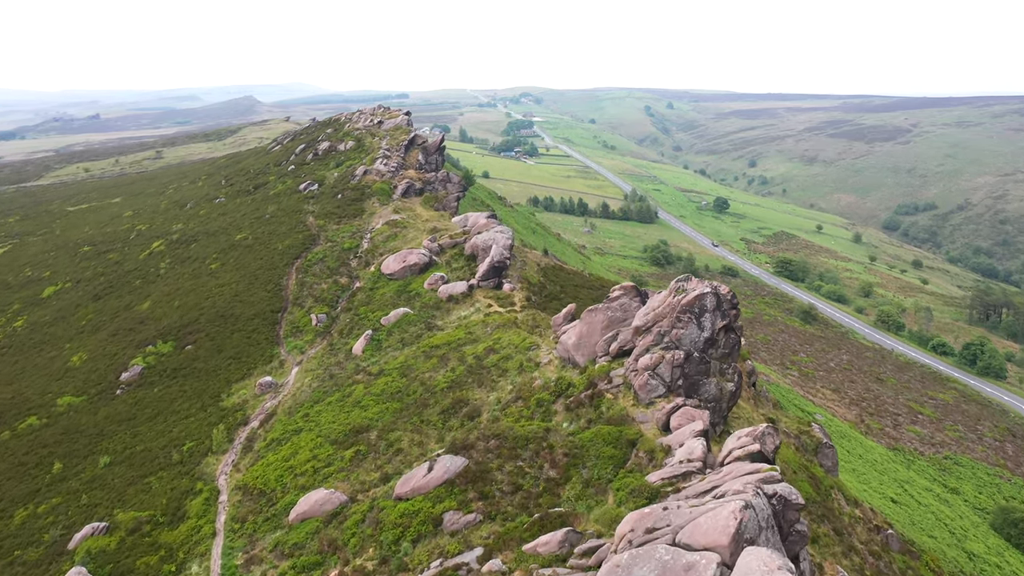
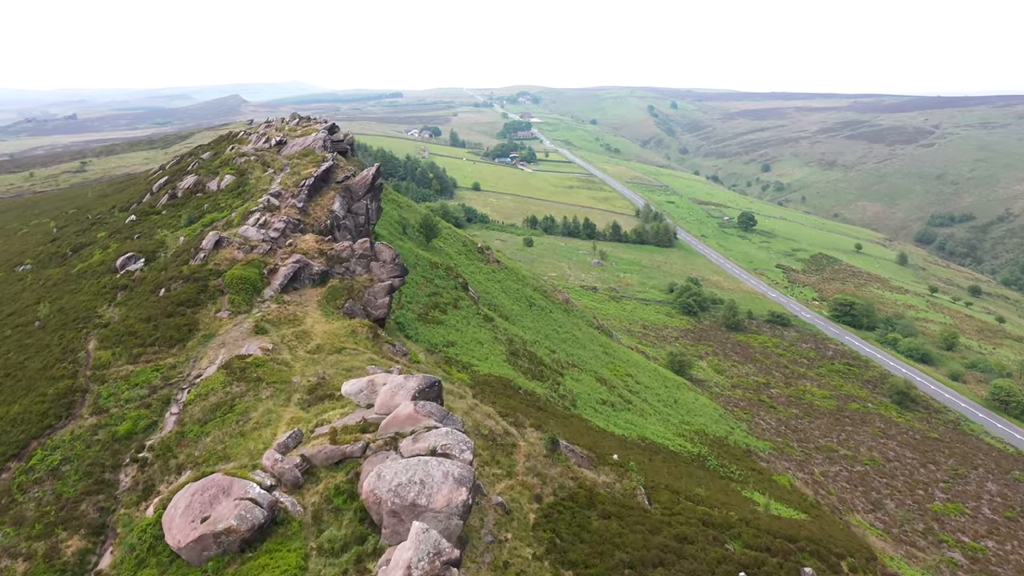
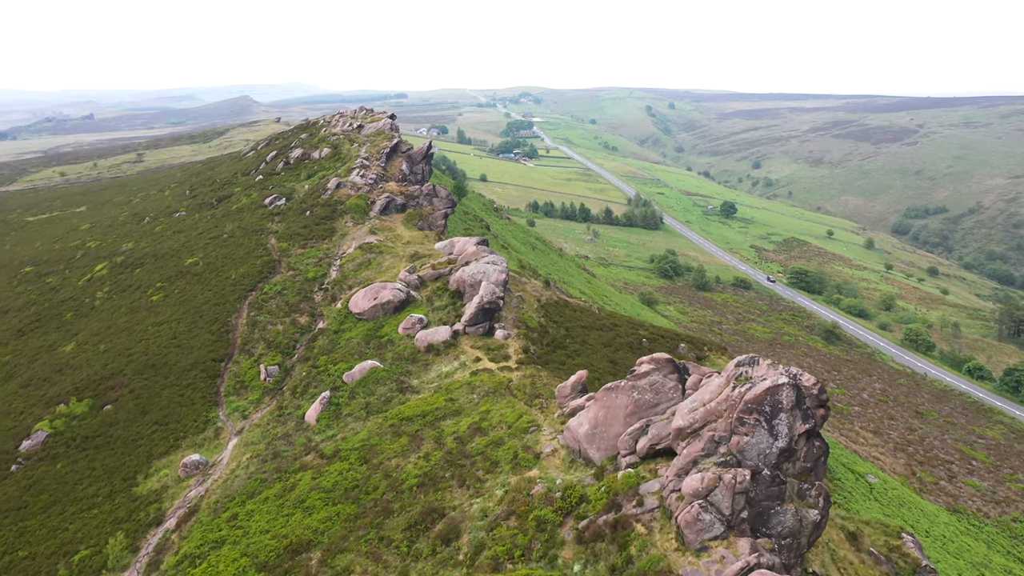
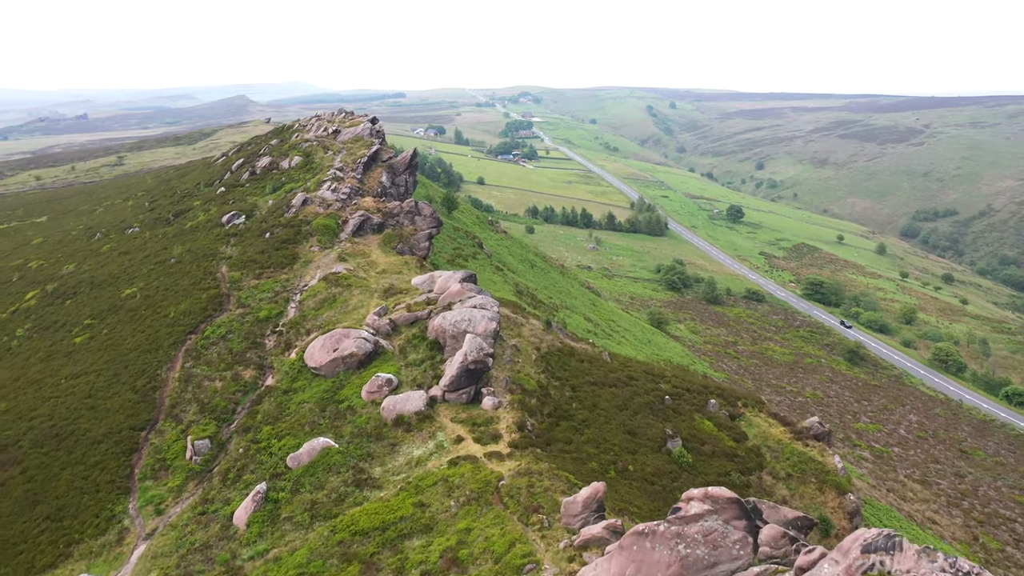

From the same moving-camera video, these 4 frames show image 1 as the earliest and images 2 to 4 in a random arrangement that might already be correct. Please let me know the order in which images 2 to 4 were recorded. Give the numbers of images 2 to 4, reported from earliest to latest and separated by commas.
3, 4, 2
